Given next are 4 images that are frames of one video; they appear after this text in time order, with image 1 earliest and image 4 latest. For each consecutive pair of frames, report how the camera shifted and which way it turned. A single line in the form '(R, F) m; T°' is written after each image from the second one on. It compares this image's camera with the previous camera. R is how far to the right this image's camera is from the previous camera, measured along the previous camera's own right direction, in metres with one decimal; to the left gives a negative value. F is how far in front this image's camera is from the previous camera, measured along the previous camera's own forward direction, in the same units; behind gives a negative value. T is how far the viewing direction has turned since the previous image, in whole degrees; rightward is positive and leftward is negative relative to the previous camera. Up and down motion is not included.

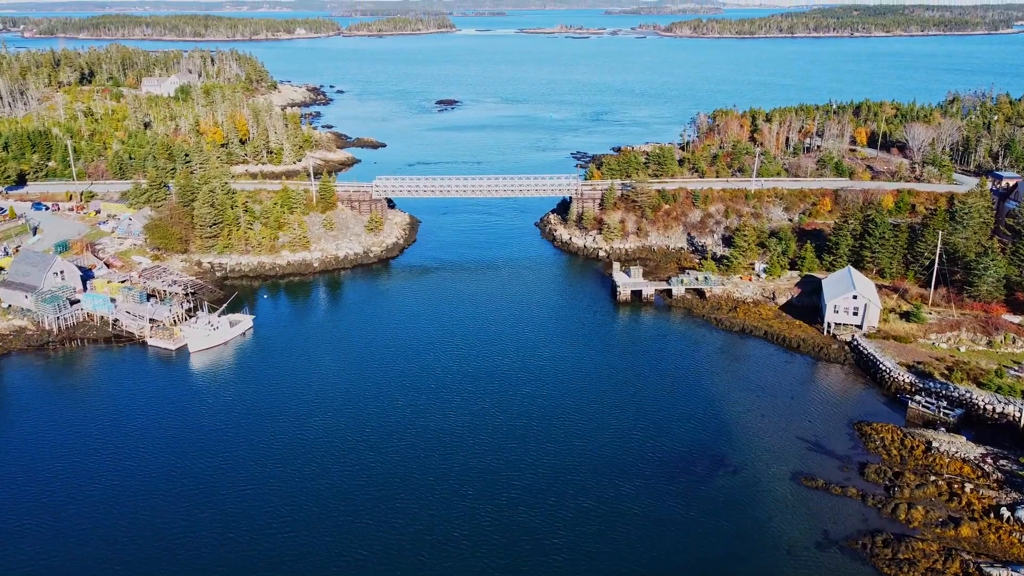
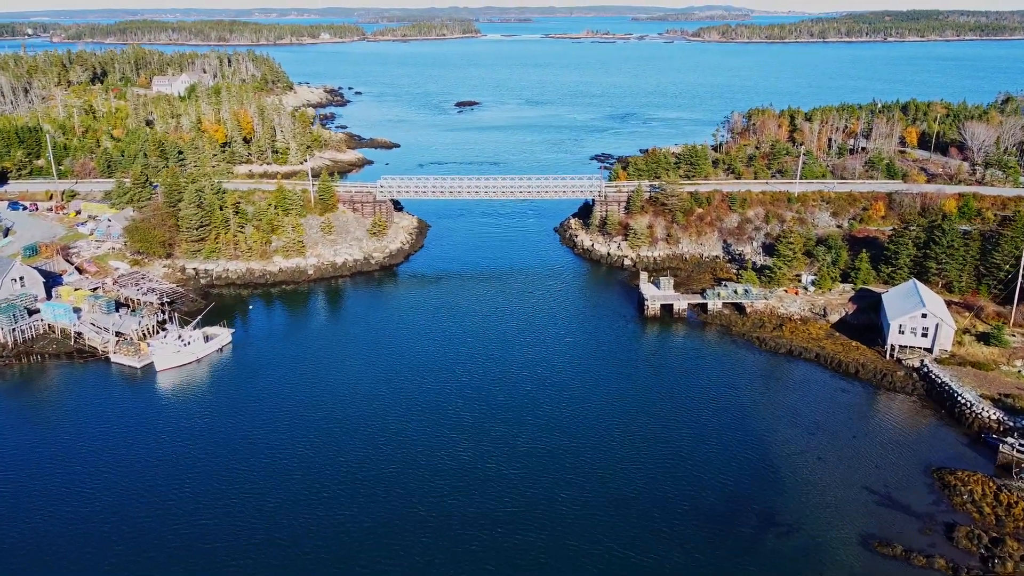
(+0.6, +5.1) m; -2°
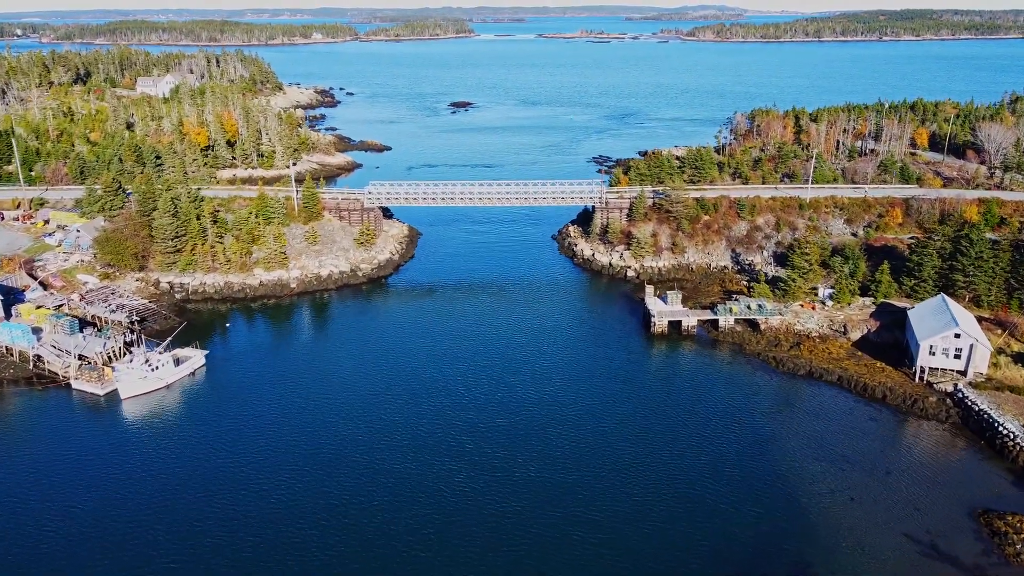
(-0.1, +2.8) m; 0°
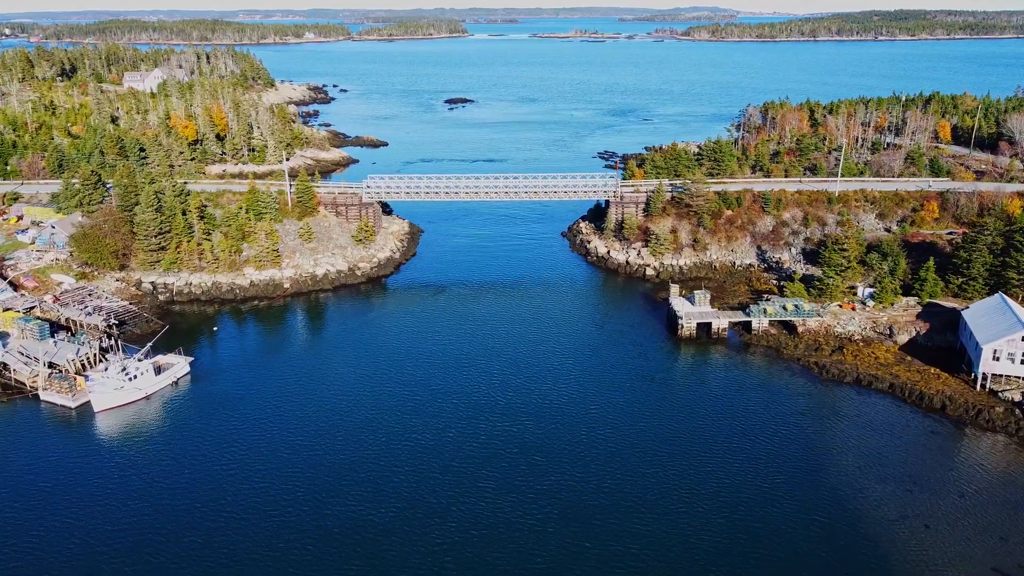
(-1.0, +3.1) m; +1°
